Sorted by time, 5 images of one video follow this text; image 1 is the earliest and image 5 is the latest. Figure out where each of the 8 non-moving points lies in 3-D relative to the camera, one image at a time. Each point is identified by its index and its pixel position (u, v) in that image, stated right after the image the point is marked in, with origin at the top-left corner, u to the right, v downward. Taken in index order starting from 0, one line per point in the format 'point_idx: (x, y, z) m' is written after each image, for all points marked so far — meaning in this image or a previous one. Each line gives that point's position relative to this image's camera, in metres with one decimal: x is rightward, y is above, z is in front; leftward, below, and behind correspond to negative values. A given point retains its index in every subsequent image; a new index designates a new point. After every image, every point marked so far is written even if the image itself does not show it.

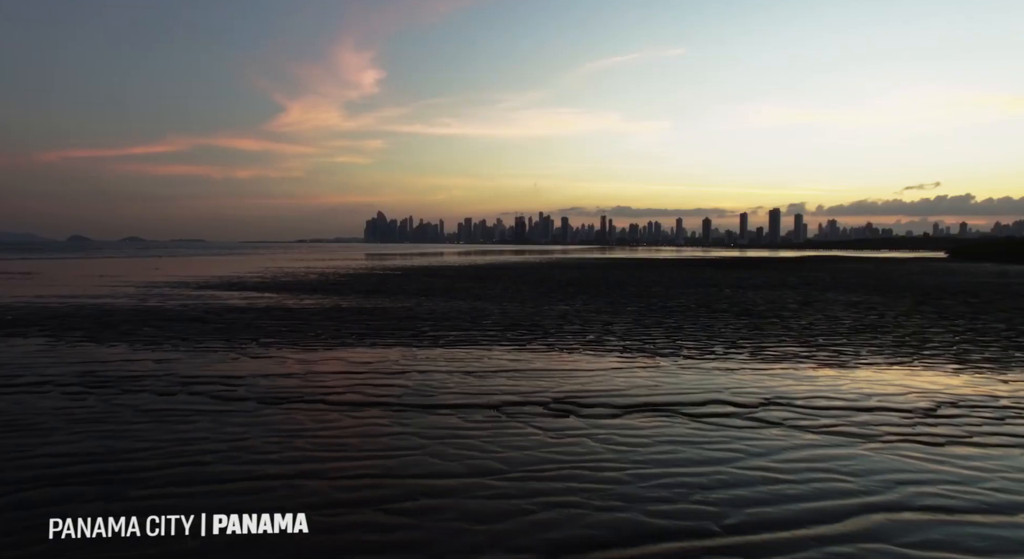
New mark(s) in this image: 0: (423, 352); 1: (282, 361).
0: (-1.7, -1.4, +13.0) m
1: (-3.9, -1.4, +11.8) m
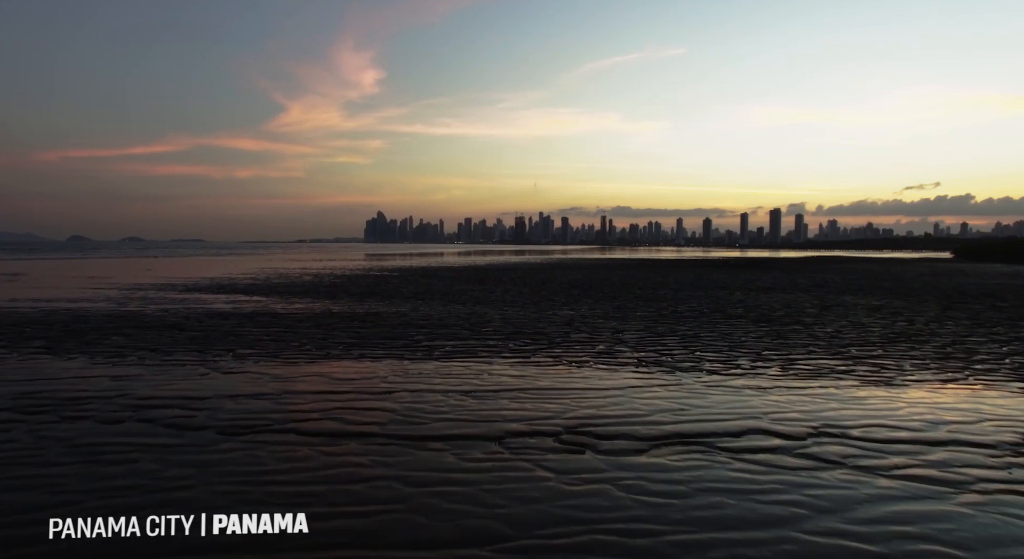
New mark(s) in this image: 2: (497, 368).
0: (-1.6, -1.5, +11.7) m
1: (-3.9, -1.5, +10.5) m
2: (-0.3, -1.5, +11.7) m
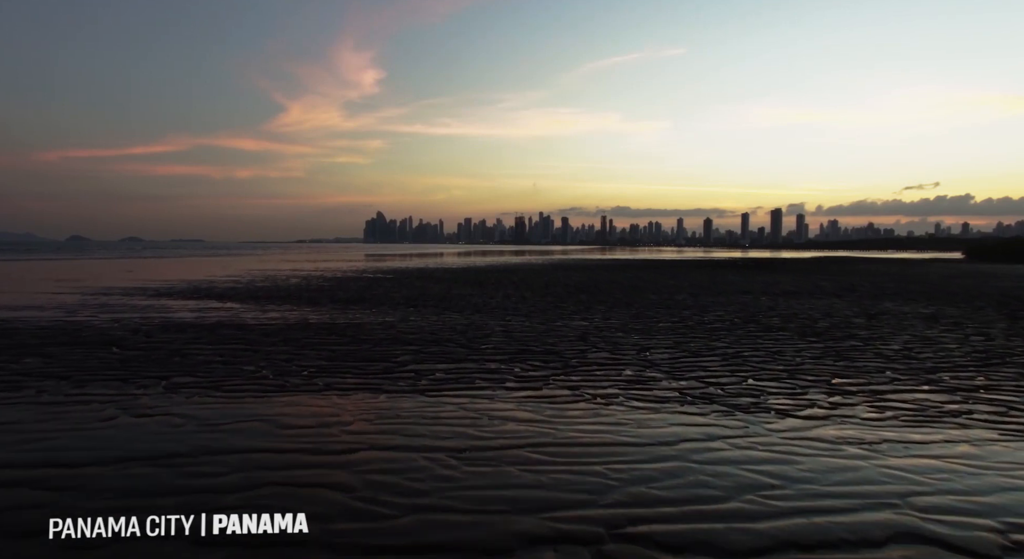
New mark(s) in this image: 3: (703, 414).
0: (-1.5, -1.6, +9.0) m
1: (-3.8, -1.7, +7.7) m
2: (-0.2, -1.7, +9.0) m
3: (+2.4, -1.7, +8.7) m
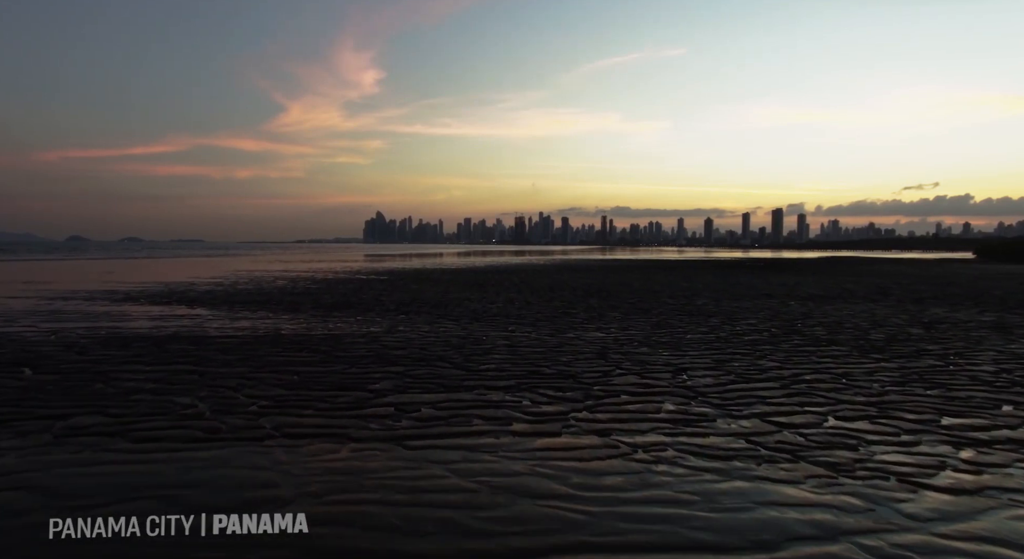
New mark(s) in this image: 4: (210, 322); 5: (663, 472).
0: (-1.4, -1.7, +6.4) m
1: (-3.7, -1.8, +5.2) m
2: (-0.1, -1.8, +6.4) m
3: (+2.5, -1.8, +6.2) m
4: (-7.9, -1.1, +18.2) m
5: (+1.4, -1.8, +6.4) m
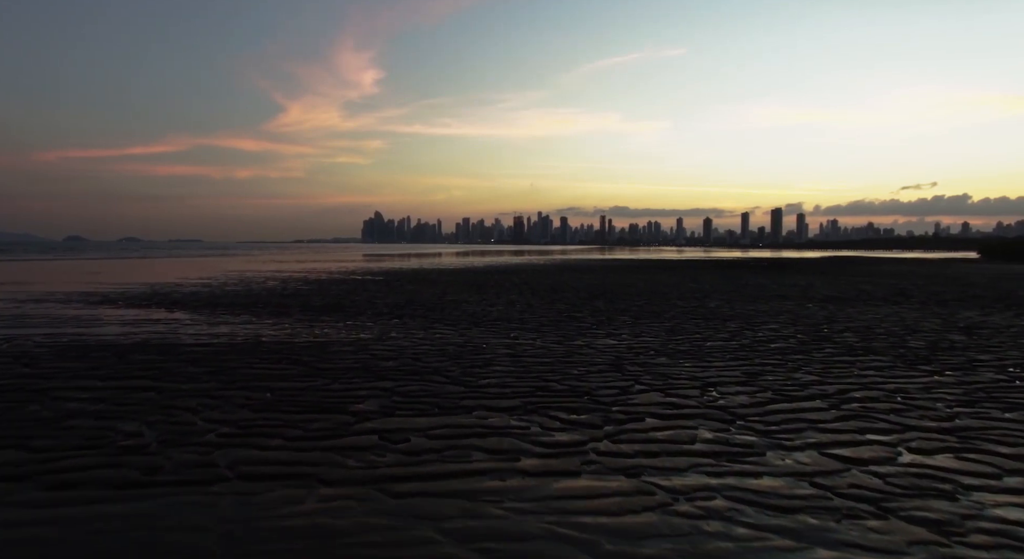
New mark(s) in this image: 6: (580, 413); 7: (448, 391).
0: (-1.4, -1.8, +5.0) m
1: (-3.6, -1.8, +3.7) m
2: (0.0, -1.8, +5.0) m
3: (+2.6, -1.8, +4.7) m
4: (-7.9, -1.1, +16.8) m
5: (+1.5, -1.8, +5.0) m
6: (+0.9, -1.6, +8.8) m
7: (-0.9, -1.5, +9.9) m
